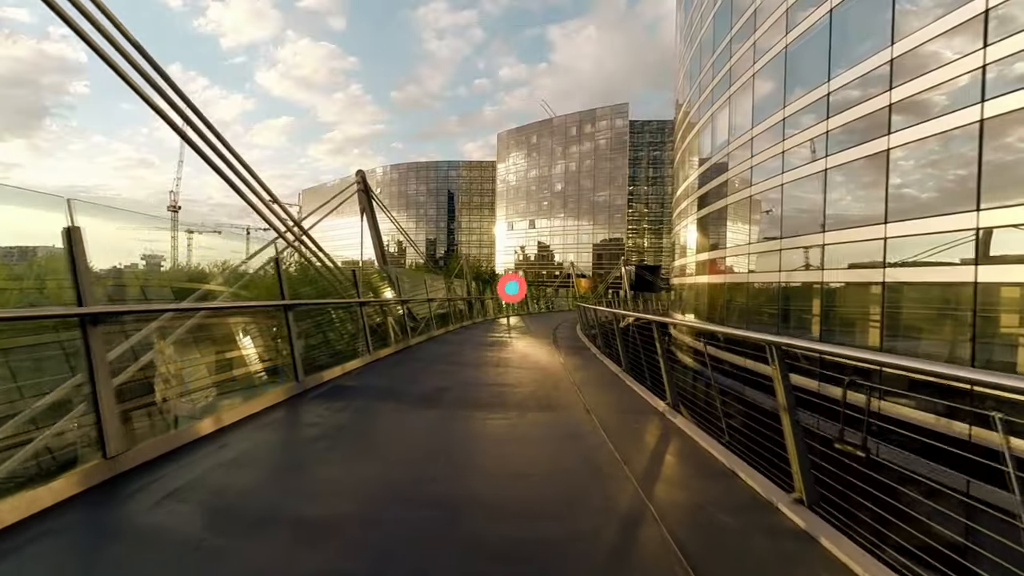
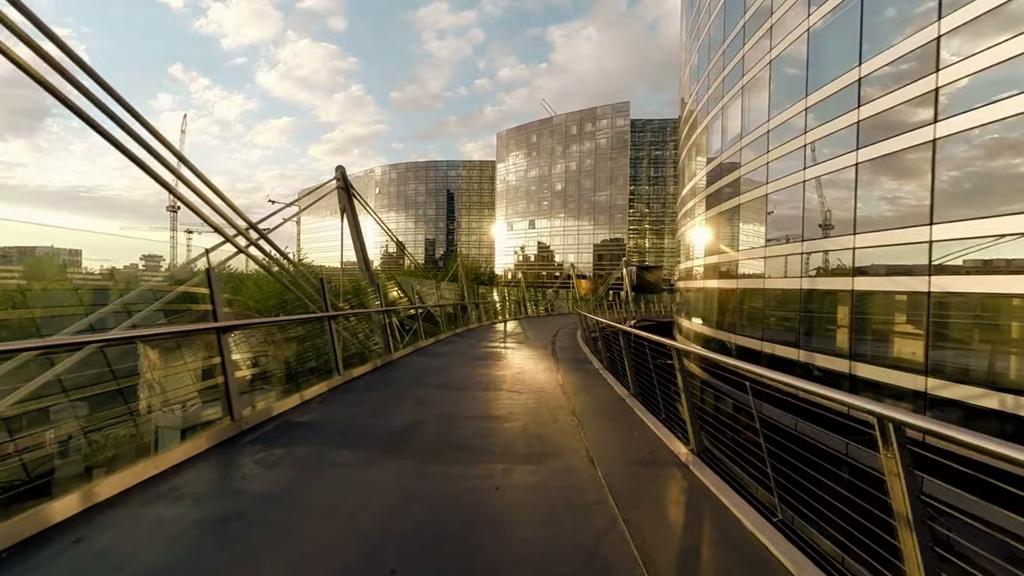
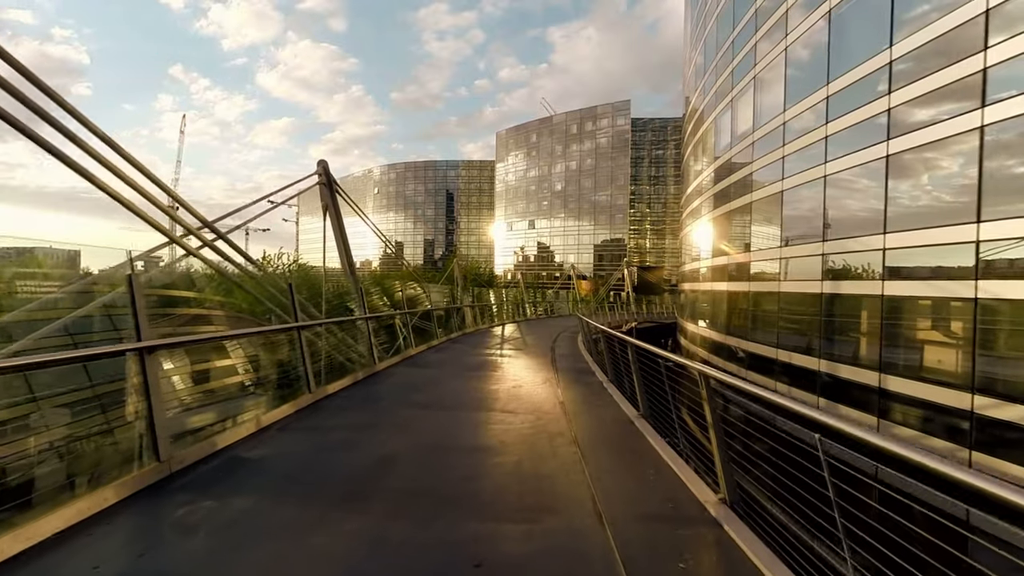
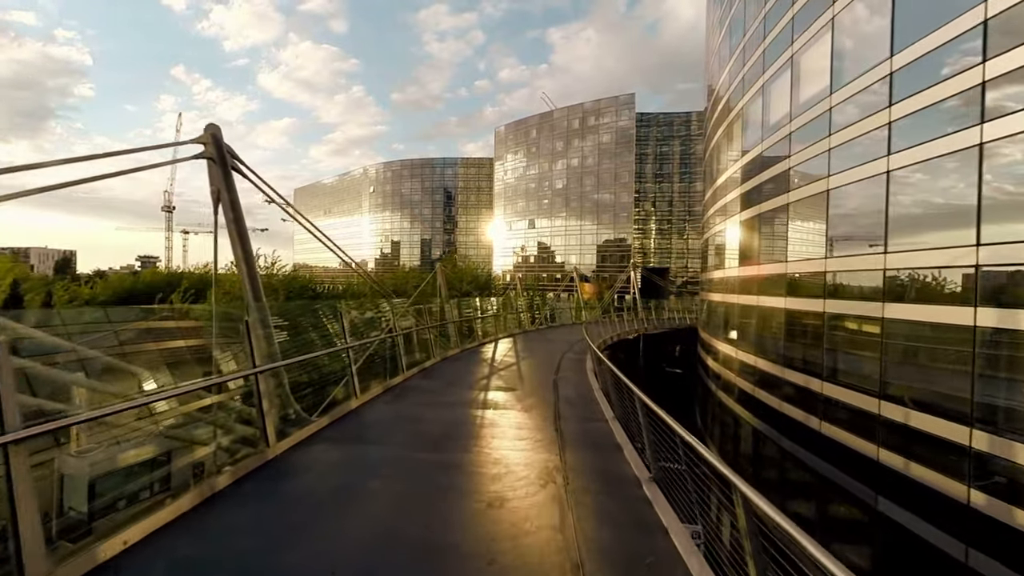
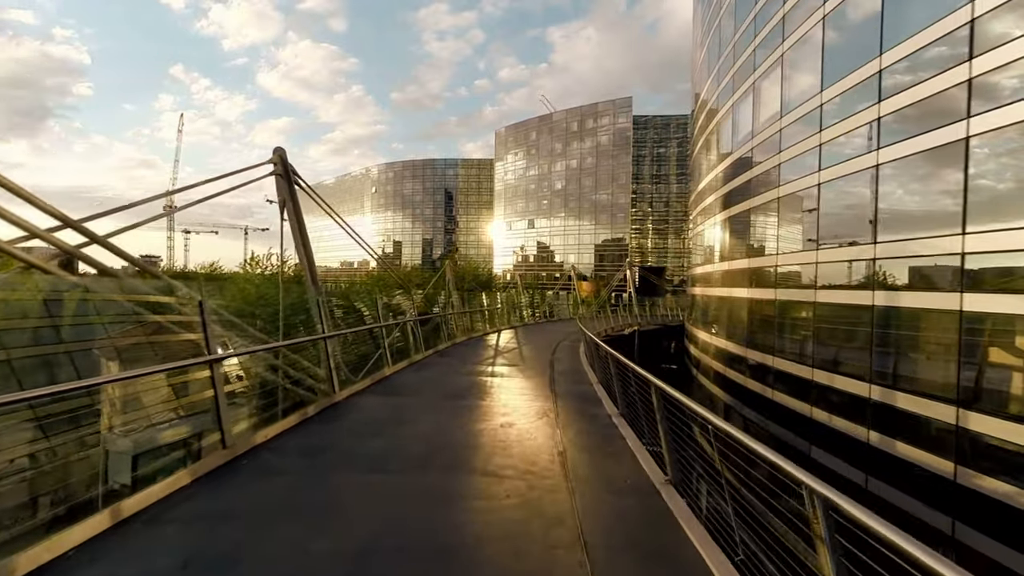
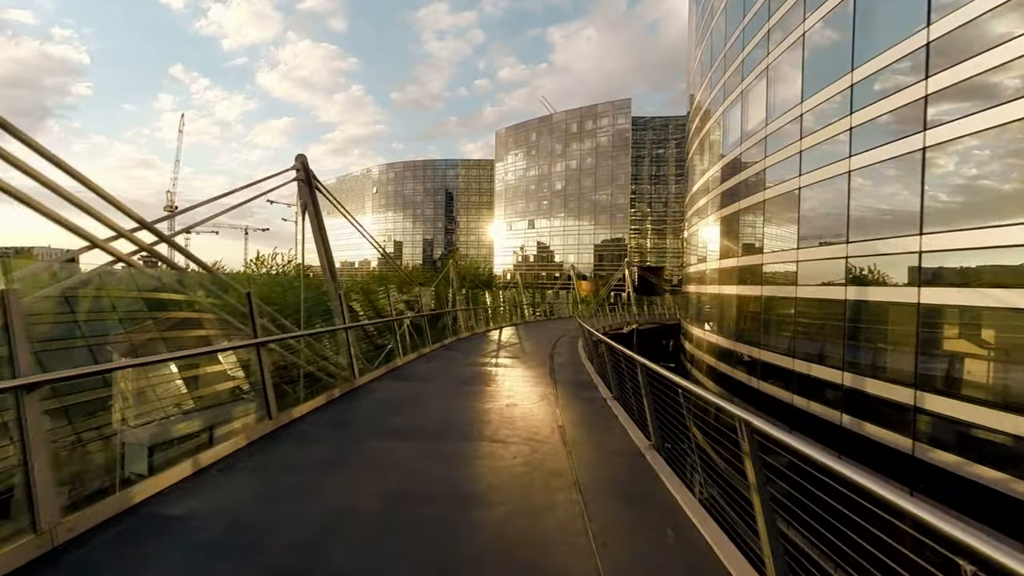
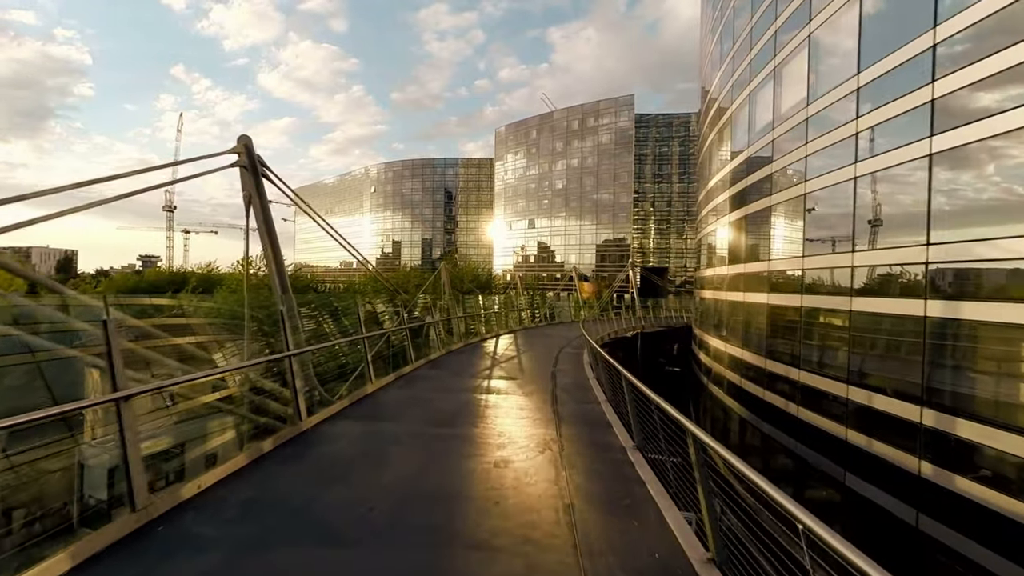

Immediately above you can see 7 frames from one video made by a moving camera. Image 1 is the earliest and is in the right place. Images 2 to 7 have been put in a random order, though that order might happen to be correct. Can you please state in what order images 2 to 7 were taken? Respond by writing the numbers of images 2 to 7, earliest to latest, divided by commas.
2, 3, 6, 5, 7, 4
